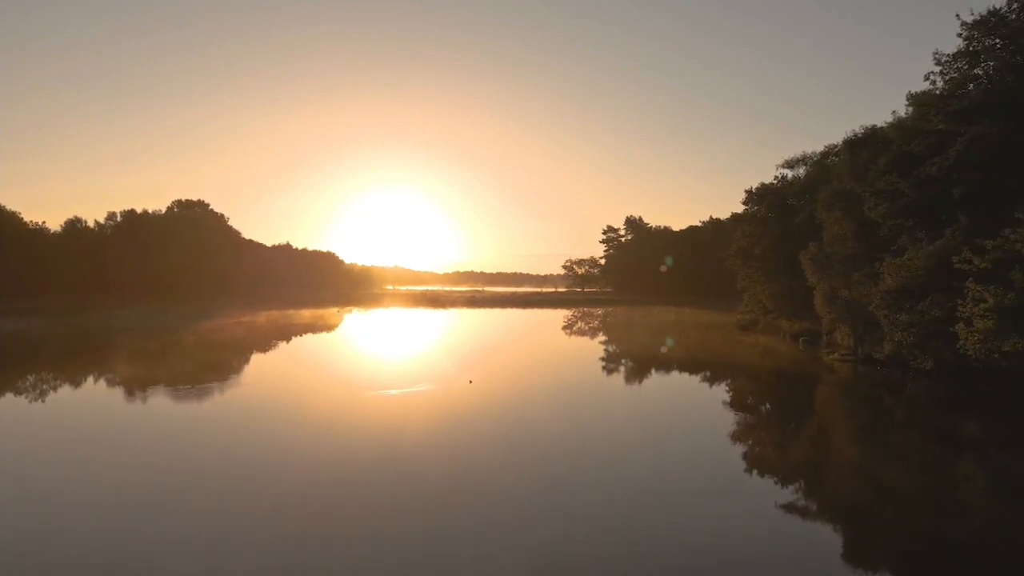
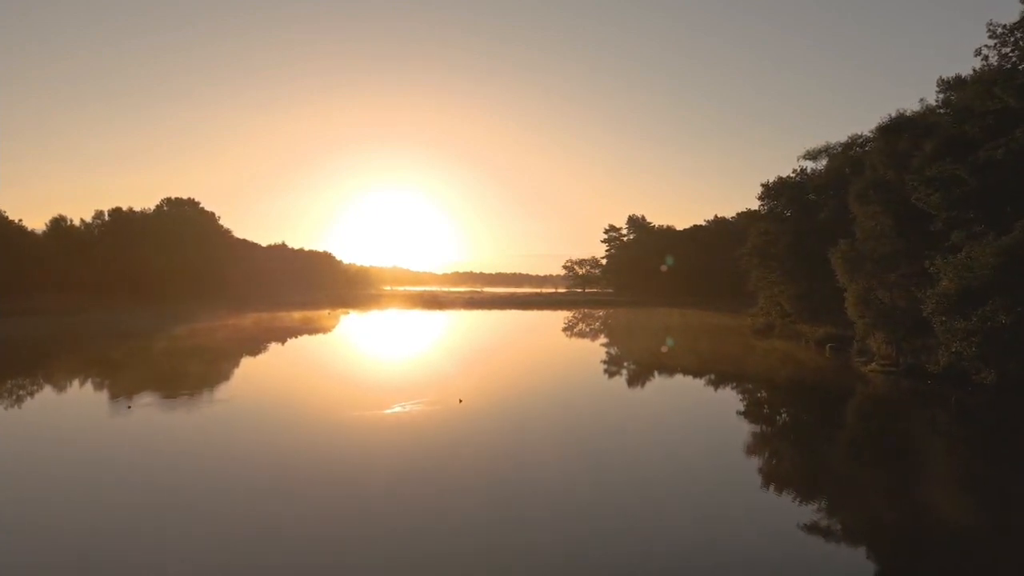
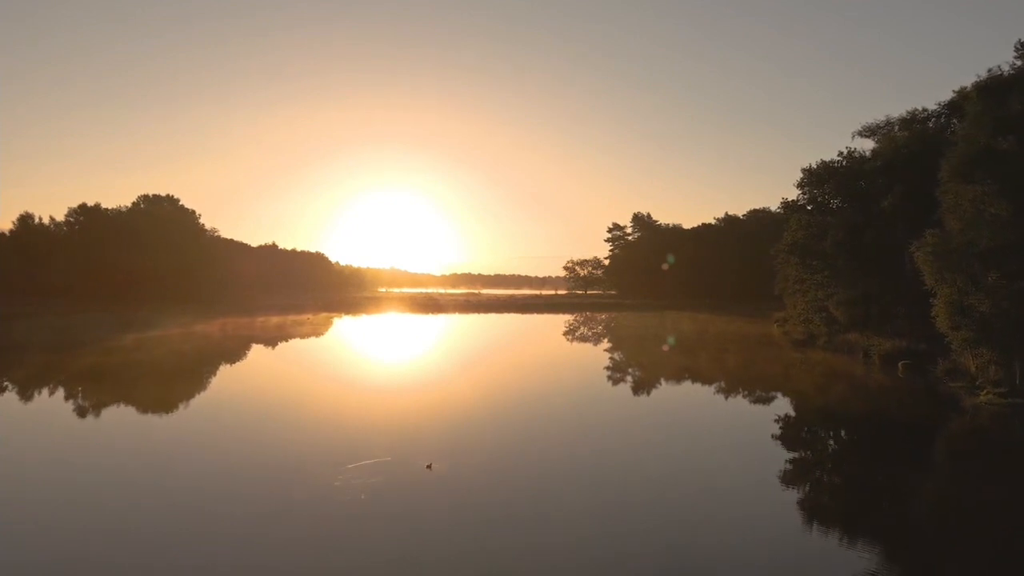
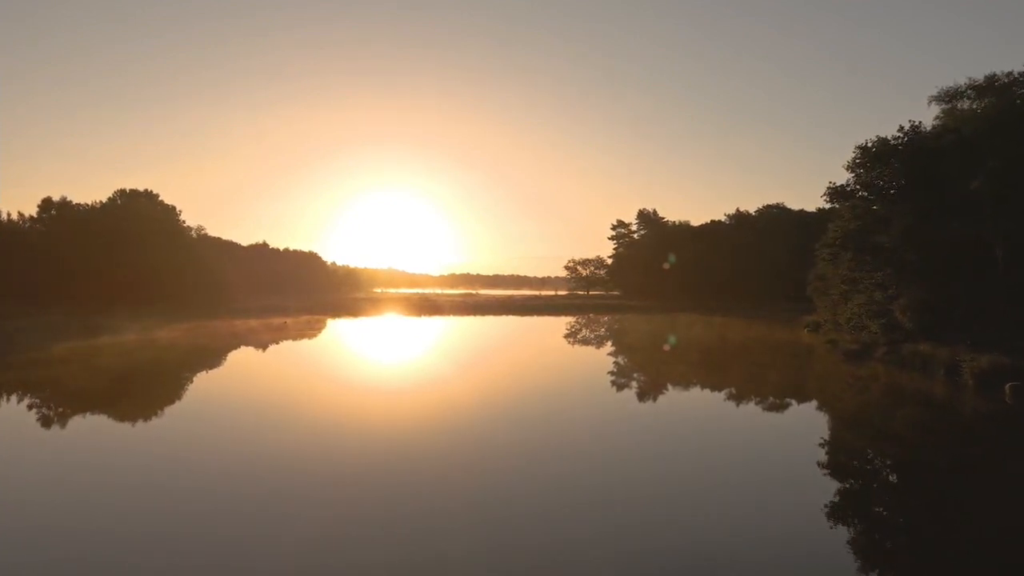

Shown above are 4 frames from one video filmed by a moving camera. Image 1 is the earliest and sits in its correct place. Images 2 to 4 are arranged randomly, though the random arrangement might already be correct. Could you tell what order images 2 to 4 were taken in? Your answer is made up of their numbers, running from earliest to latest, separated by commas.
2, 3, 4
